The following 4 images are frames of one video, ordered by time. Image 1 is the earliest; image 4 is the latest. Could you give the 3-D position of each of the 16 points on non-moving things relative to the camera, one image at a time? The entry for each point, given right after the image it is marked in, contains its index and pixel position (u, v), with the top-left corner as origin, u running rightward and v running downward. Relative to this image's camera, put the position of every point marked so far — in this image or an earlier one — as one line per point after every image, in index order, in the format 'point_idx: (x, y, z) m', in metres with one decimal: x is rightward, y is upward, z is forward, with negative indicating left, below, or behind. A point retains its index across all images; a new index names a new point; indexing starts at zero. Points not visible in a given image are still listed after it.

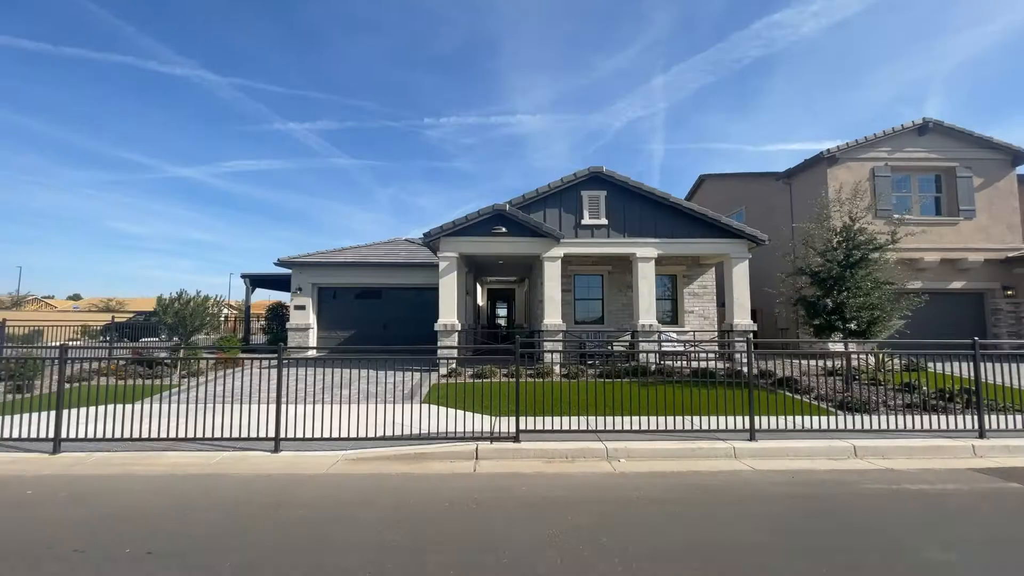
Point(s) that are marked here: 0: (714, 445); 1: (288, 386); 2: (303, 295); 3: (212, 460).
0: (+2.4, -1.9, +6.2) m
1: (-4.1, -1.8, +9.4) m
2: (-7.2, -0.2, +17.7) m
3: (-3.6, -2.1, +6.1) m
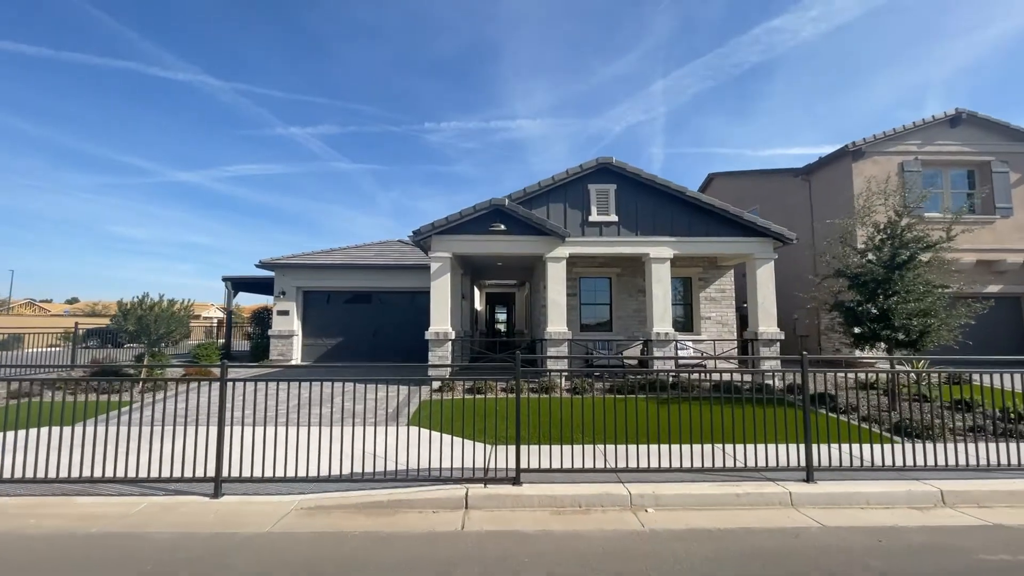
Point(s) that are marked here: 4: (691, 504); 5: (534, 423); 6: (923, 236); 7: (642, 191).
0: (+2.4, -1.9, +5.0) m
1: (-4.1, -1.9, +8.2) m
2: (-7.2, -0.4, +16.4) m
3: (-3.6, -2.1, +4.9) m
4: (+1.7, -2.0, +4.8) m
5: (+0.3, -2.0, +7.7) m
6: (+7.2, +0.9, +9.0) m
7: (+2.9, +2.2, +11.5) m
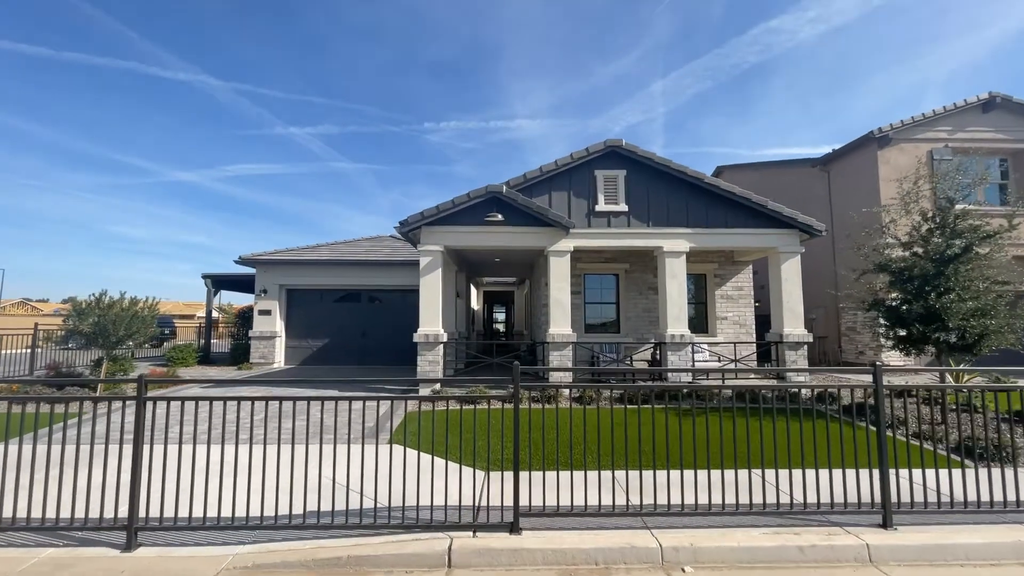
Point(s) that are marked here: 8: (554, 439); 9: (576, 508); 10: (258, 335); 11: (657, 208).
0: (+2.4, -1.9, +3.9) m
1: (-4.2, -1.8, +7.1) m
2: (-7.2, -0.3, +15.3) m
3: (-3.6, -2.0, +3.7) m
4: (+1.7, -2.0, +3.7) m
5: (+0.3, -2.0, +6.6) m
6: (+7.1, +1.0, +7.9) m
7: (+2.9, +2.2, +10.4) m
8: (+0.5, -2.0, +6.7) m
9: (+0.5, -1.9, +4.4) m
10: (-7.5, -1.4, +15.1) m
11: (+2.9, +1.6, +10.3) m
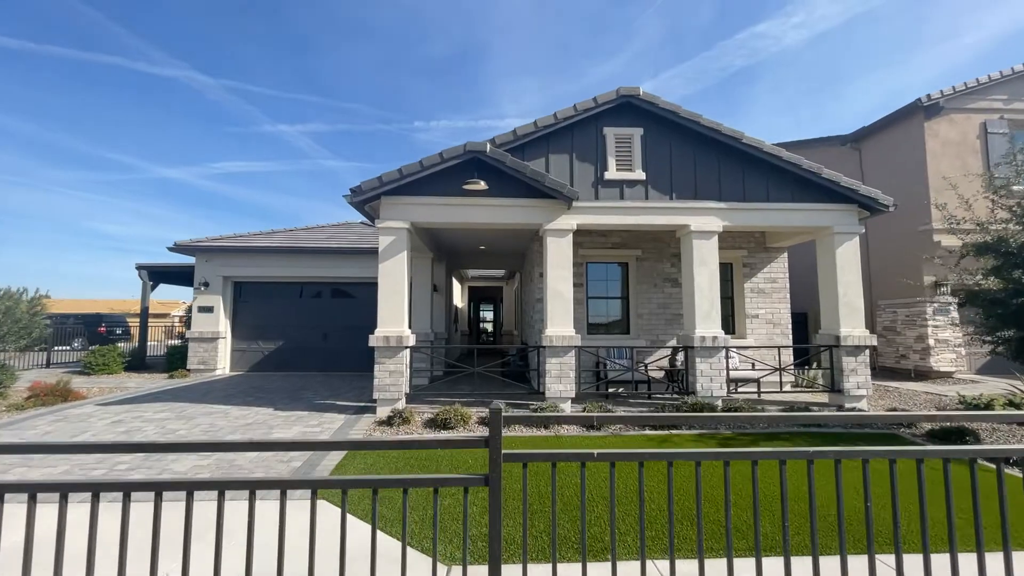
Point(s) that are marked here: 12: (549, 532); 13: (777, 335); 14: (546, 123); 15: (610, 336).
0: (+2.3, -1.7, +1.8) m
1: (-4.3, -1.6, +4.8) m
2: (-7.6, -0.1, +13.0) m
3: (-3.7, -1.9, +1.5) m
4: (+1.6, -1.8, +1.6) m
5: (+0.2, -1.8, +4.4) m
6: (+7.0, +1.1, +5.8) m
7: (+2.6, +2.4, +8.2) m
8: (+0.4, -1.8, +4.5) m
9: (+0.5, -1.7, +2.3) m
10: (-7.8, -1.2, +12.7) m
11: (+2.7, +1.8, +8.1) m
12: (+0.2, -1.8, +3.7) m
13: (+5.0, -0.9, +9.7) m
14: (+0.5, +2.5, +8.0) m
15: (+1.9, -0.9, +9.6) m
